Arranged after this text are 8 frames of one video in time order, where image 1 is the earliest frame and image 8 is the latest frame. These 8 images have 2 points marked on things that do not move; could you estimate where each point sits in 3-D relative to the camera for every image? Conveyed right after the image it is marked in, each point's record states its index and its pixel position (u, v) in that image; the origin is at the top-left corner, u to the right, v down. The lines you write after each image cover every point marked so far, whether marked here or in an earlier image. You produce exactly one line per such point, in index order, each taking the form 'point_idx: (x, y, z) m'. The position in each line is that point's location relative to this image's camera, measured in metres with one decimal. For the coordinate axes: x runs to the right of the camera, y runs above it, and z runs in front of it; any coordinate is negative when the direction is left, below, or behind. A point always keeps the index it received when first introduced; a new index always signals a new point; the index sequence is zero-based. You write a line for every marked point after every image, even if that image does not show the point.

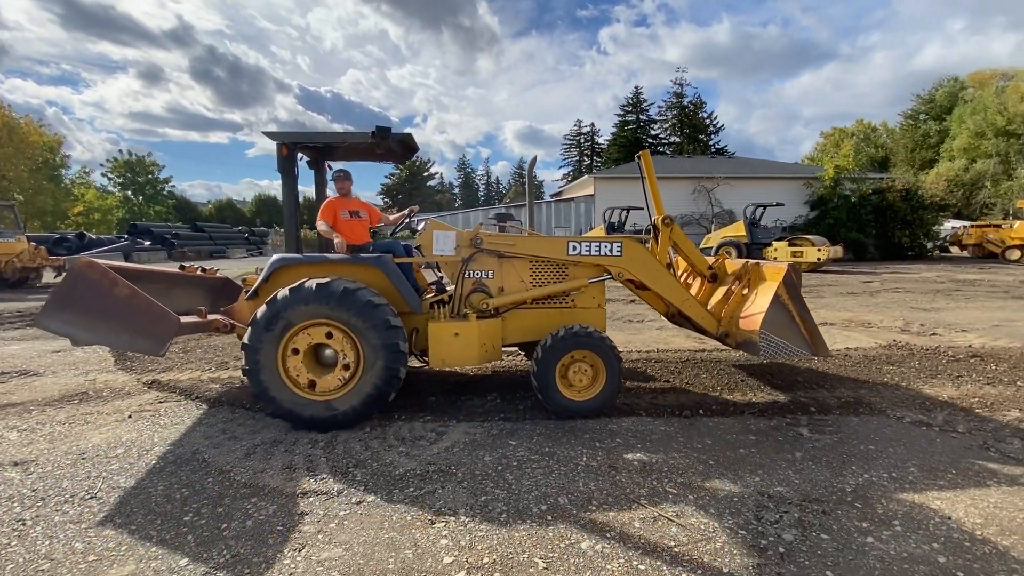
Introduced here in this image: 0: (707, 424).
0: (+1.6, -1.1, +3.9) m
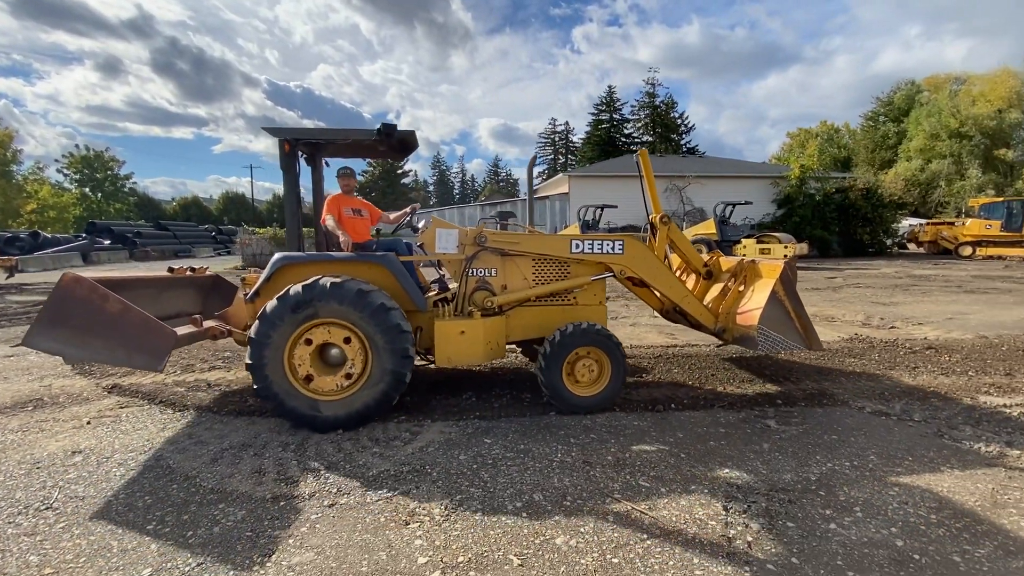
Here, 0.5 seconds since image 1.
0: (+1.4, -1.0, +4.0) m
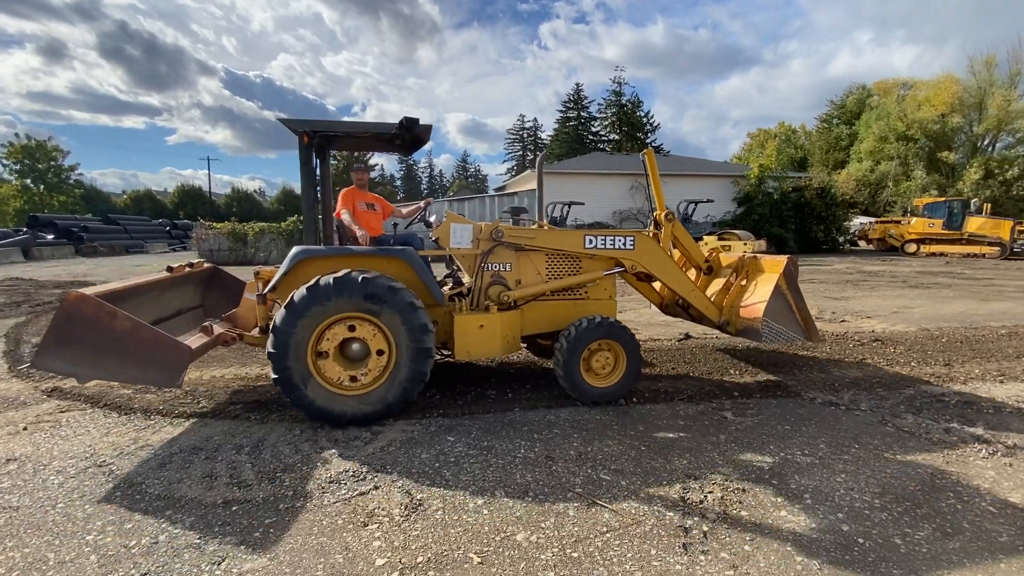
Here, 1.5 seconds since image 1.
0: (+1.0, -1.0, +4.0) m
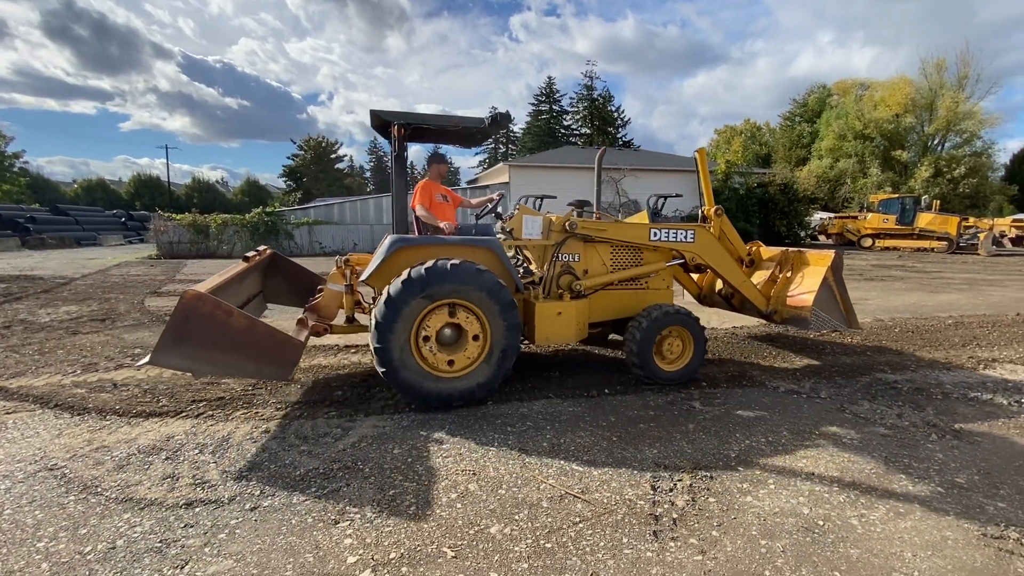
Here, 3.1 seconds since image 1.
0: (+0.8, -0.9, +4.1) m
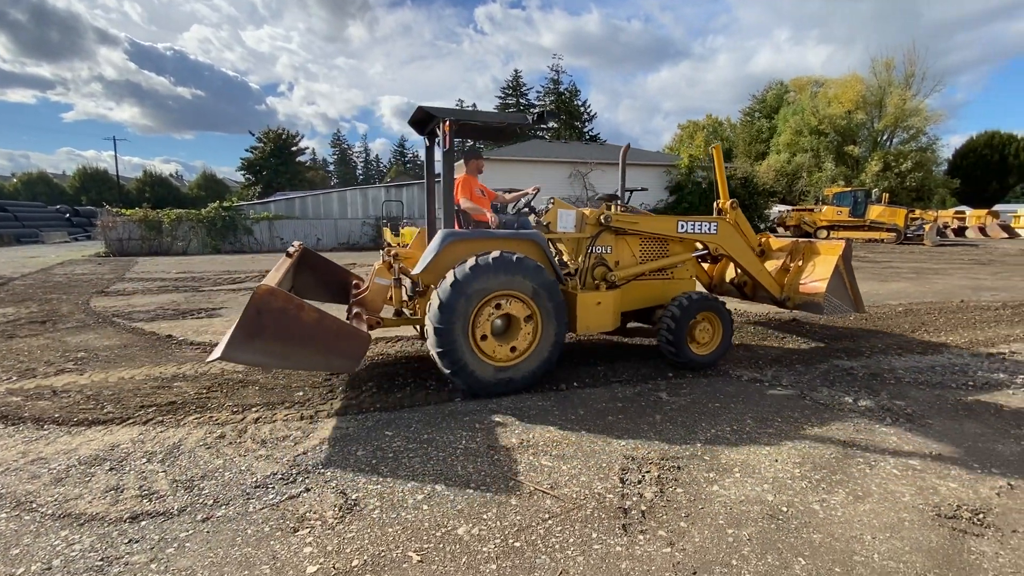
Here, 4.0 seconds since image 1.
0: (+0.5, -0.9, +4.0) m
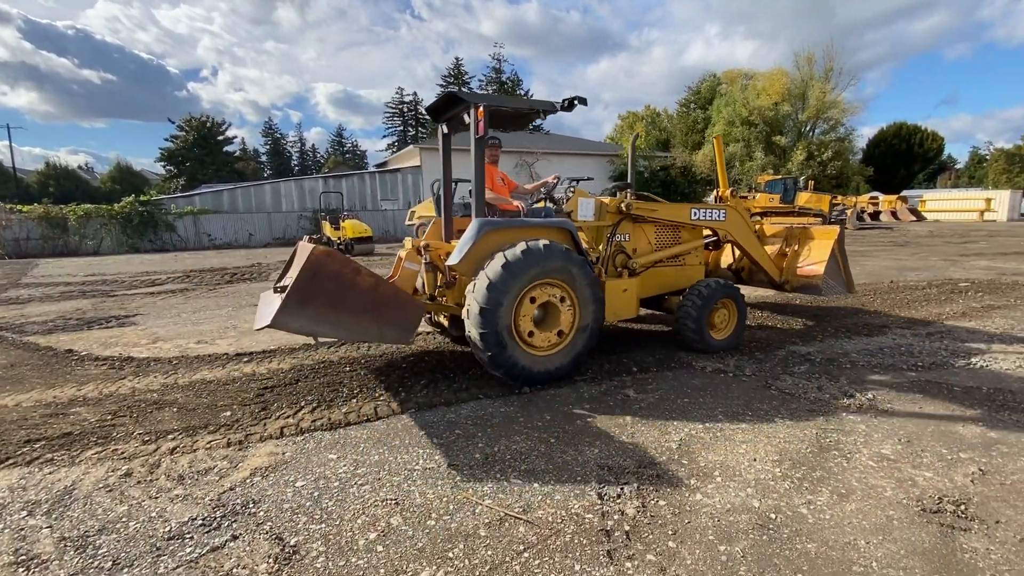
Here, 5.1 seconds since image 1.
0: (+0.3, -0.9, +3.5) m
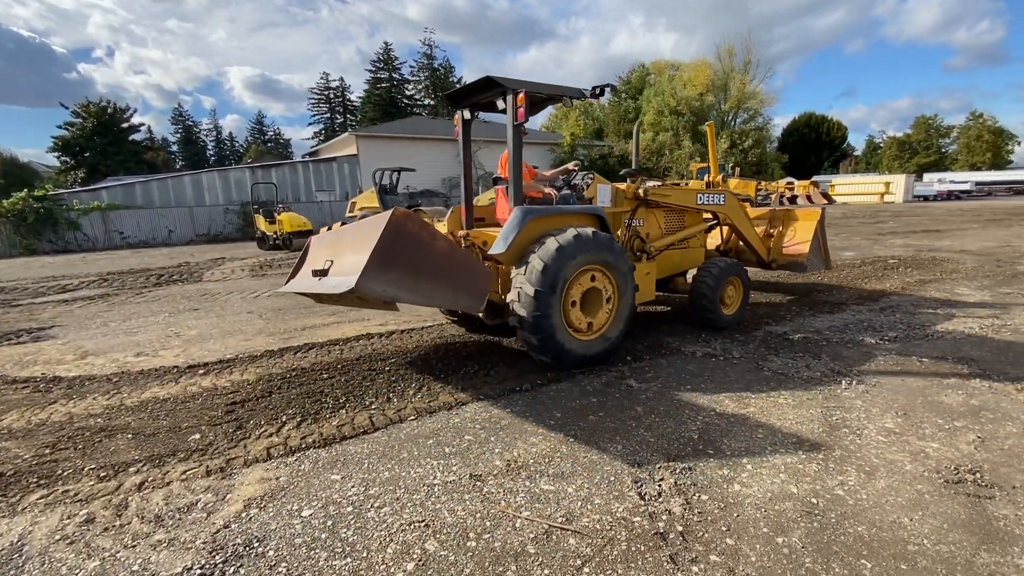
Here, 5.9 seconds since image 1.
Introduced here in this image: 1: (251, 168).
0: (+0.6, -0.8, +3.3) m
1: (-10.1, +4.7, +19.2) m
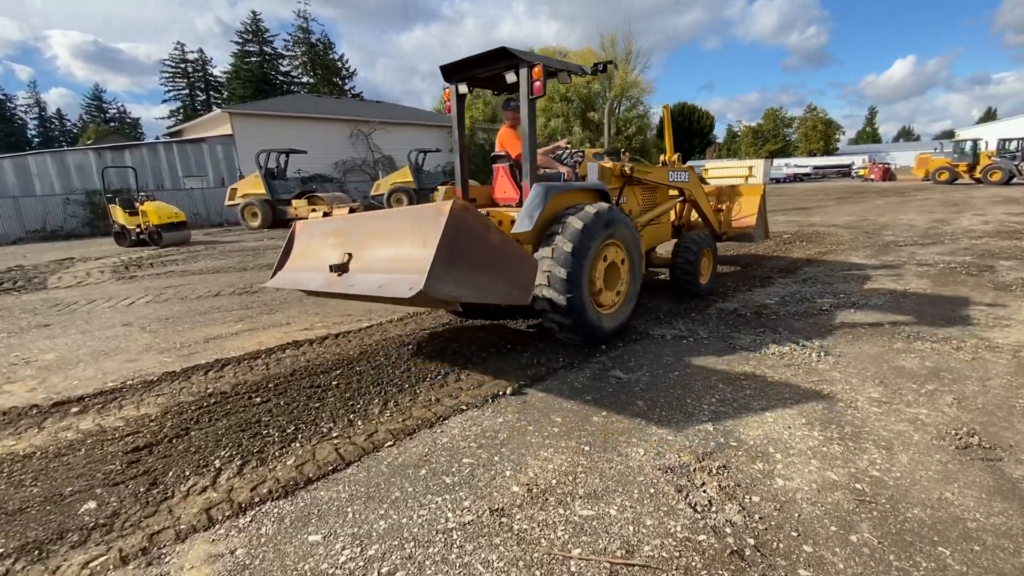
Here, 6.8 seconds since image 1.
0: (+1.0, -0.8, +2.7) m
1: (-13.2, +4.5, +15.9) m
